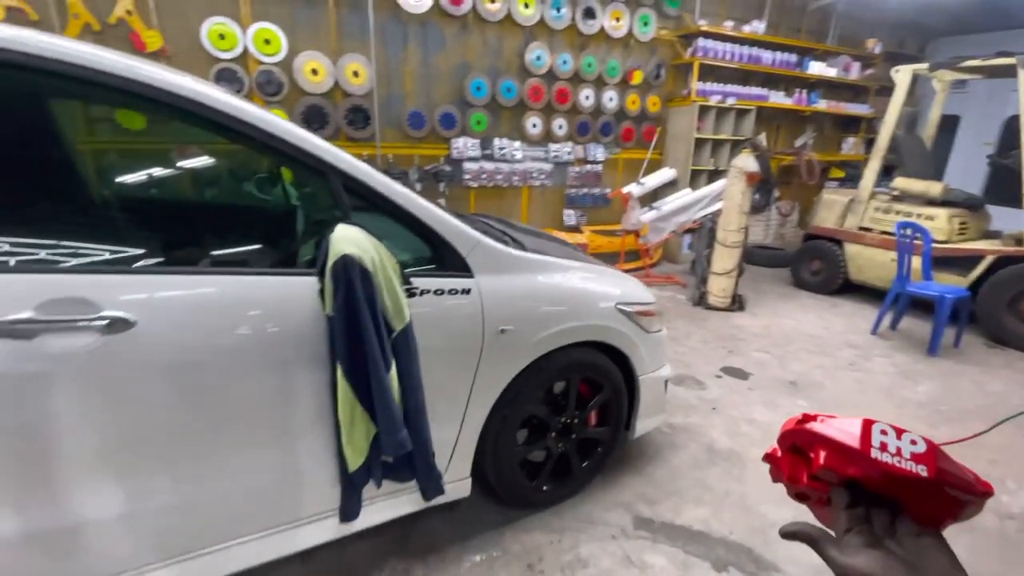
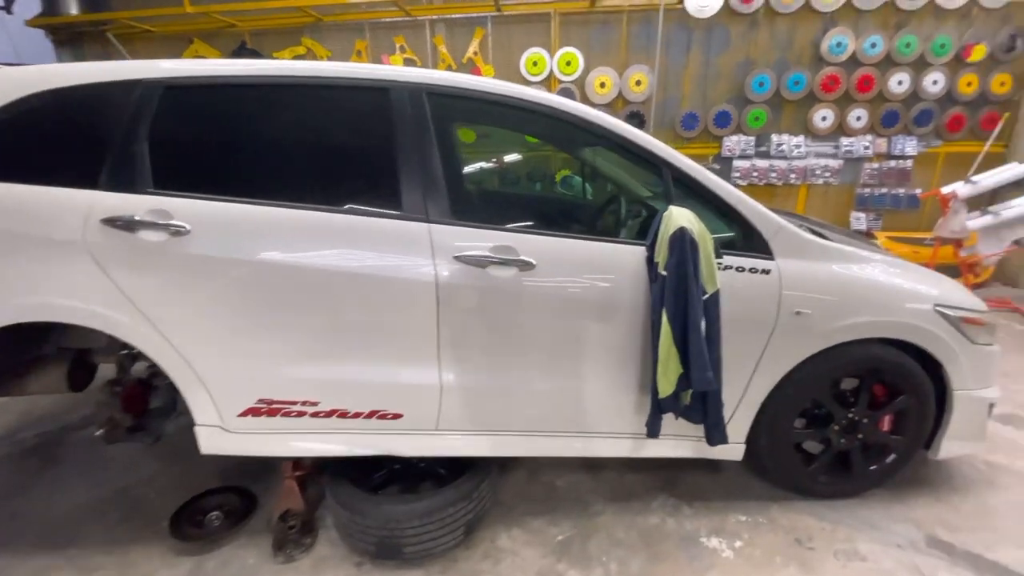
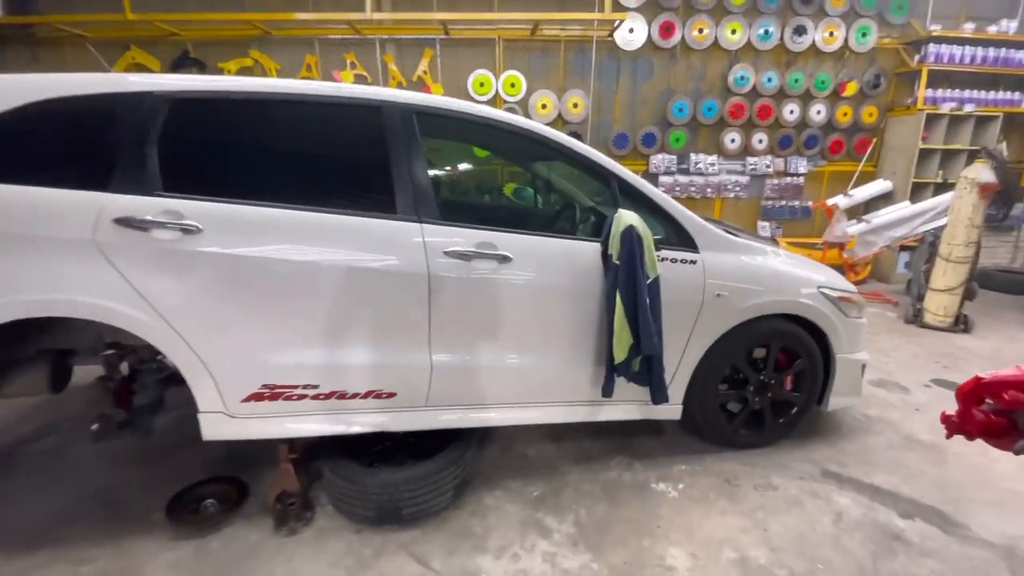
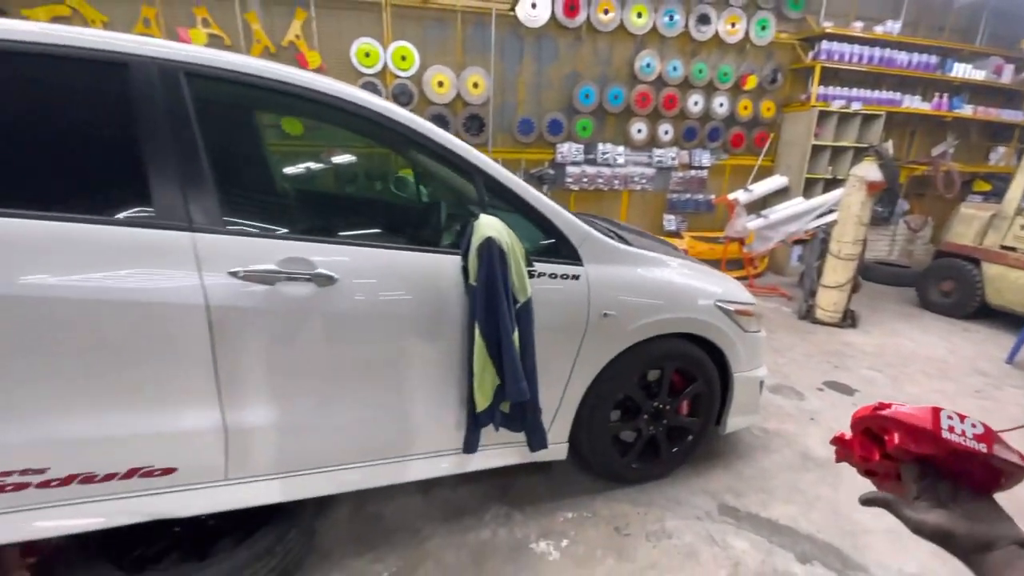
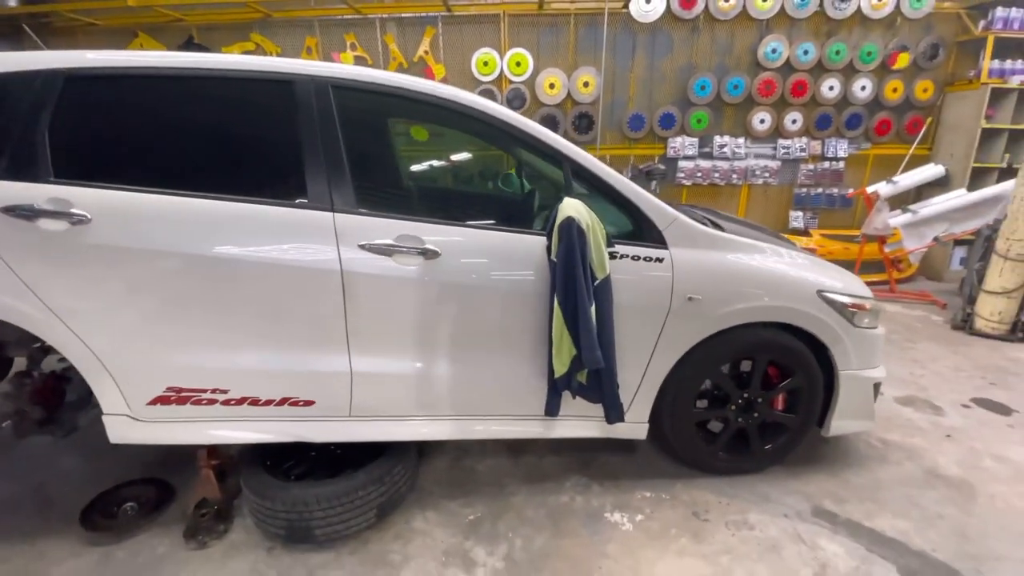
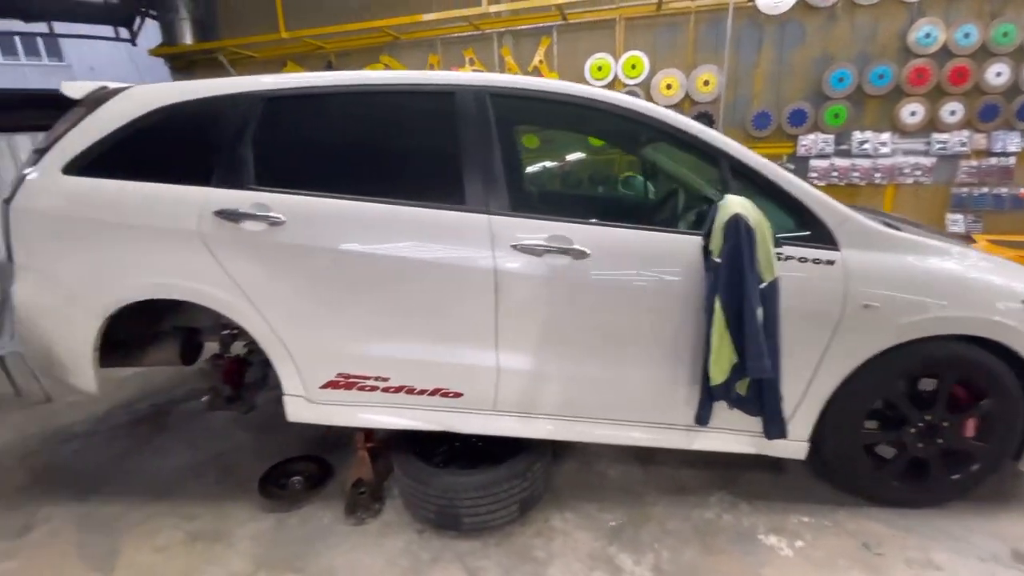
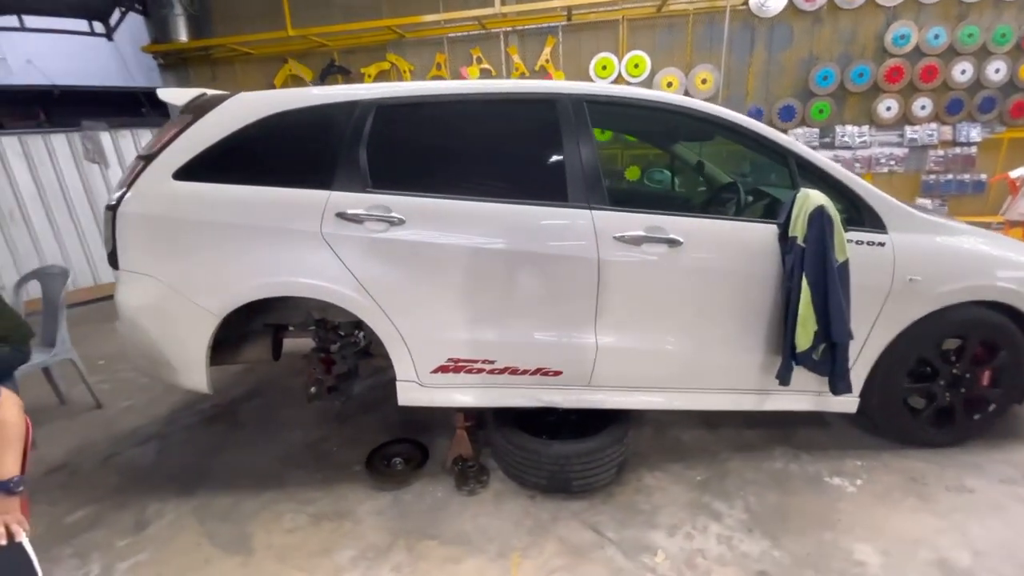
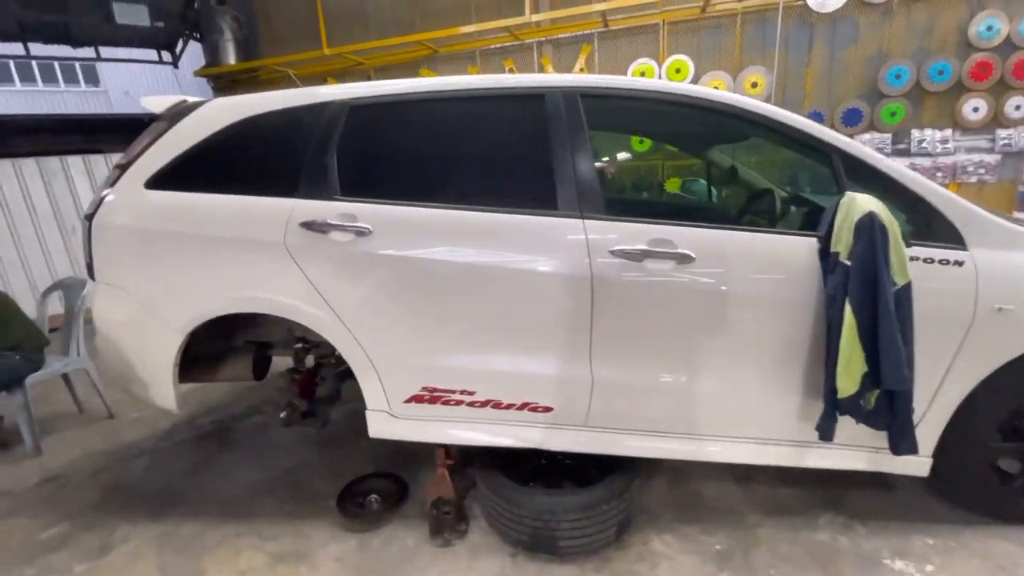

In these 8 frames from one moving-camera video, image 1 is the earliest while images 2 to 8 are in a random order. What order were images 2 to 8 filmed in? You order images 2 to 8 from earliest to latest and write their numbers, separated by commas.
4, 3, 7, 2, 5, 6, 8
